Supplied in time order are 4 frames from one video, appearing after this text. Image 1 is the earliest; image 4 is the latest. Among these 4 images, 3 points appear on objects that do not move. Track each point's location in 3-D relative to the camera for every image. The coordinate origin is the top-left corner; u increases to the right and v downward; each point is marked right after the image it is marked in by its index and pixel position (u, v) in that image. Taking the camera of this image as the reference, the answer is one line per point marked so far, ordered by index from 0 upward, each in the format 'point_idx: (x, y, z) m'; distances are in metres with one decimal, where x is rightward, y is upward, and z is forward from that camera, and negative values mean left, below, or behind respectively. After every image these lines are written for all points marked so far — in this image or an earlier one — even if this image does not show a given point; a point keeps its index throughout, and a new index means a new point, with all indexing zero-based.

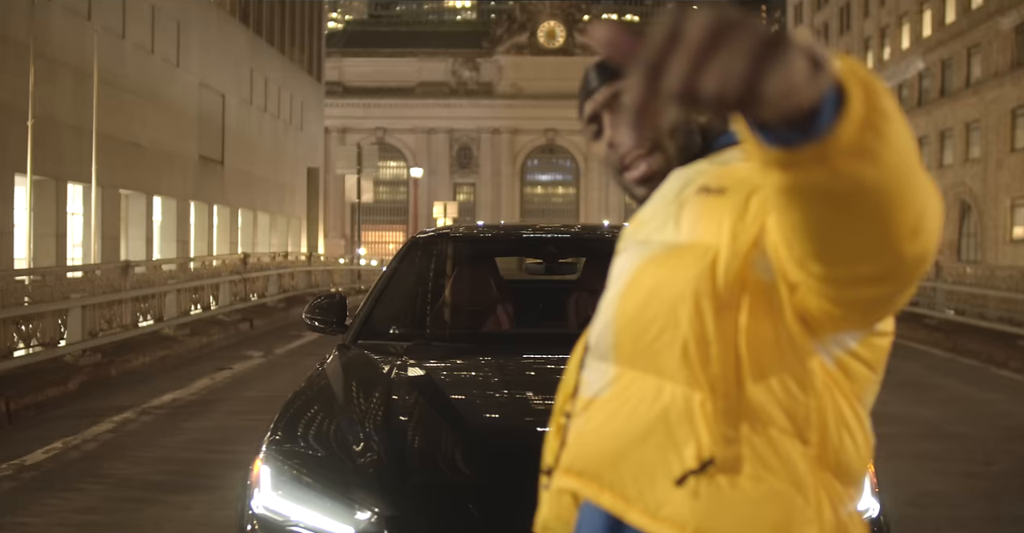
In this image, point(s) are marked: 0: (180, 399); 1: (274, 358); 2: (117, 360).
0: (-3.5, -1.4, +11.1) m
1: (-3.4, -1.3, +14.8) m
2: (-4.7, -1.1, +12.6) m
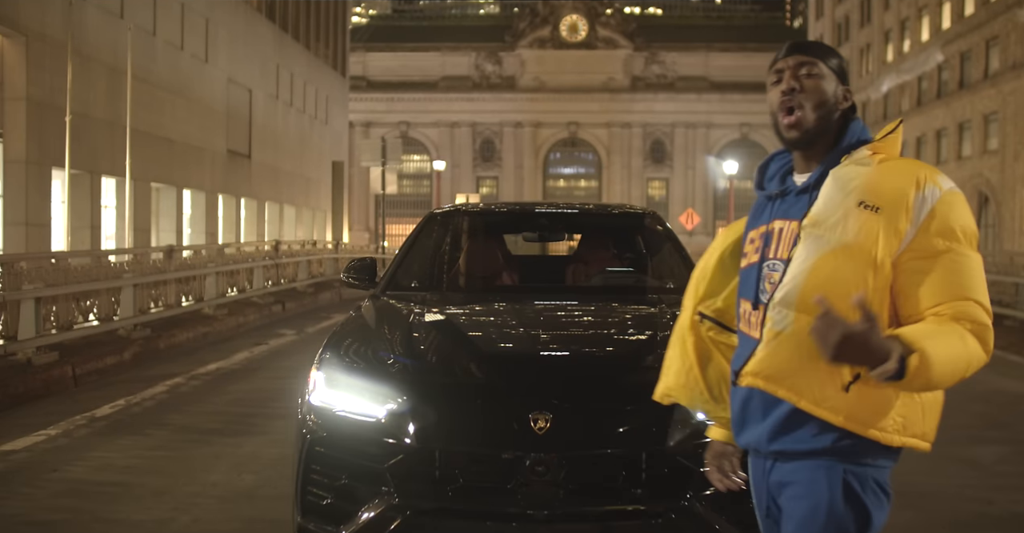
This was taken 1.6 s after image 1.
0: (-3.4, -1.2, +12.3) m
1: (-3.2, -1.1, +16.0) m
2: (-4.6, -0.9, +13.8) m
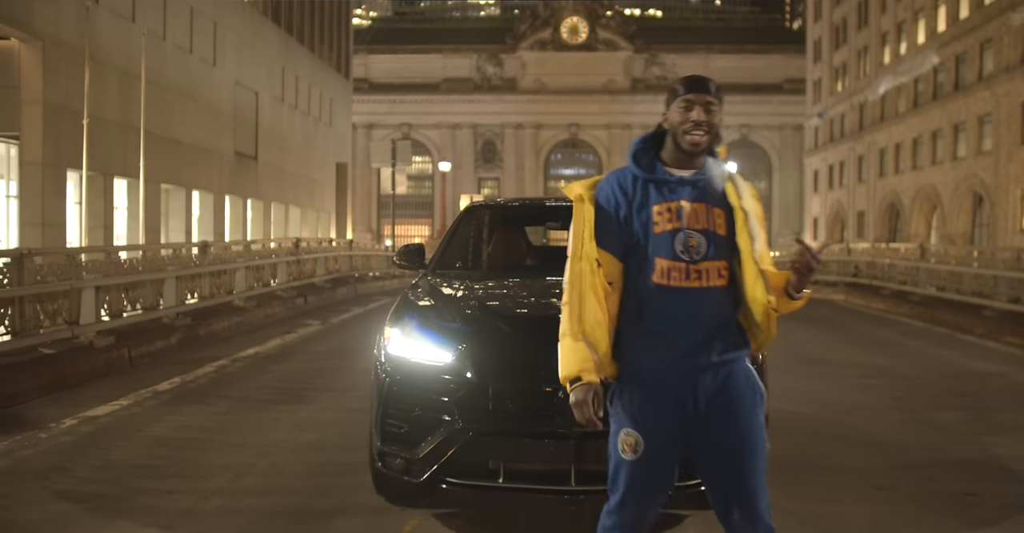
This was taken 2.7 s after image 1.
0: (-3.2, -1.1, +13.4) m
1: (-3.0, -1.0, +17.1) m
2: (-4.4, -0.8, +14.9) m
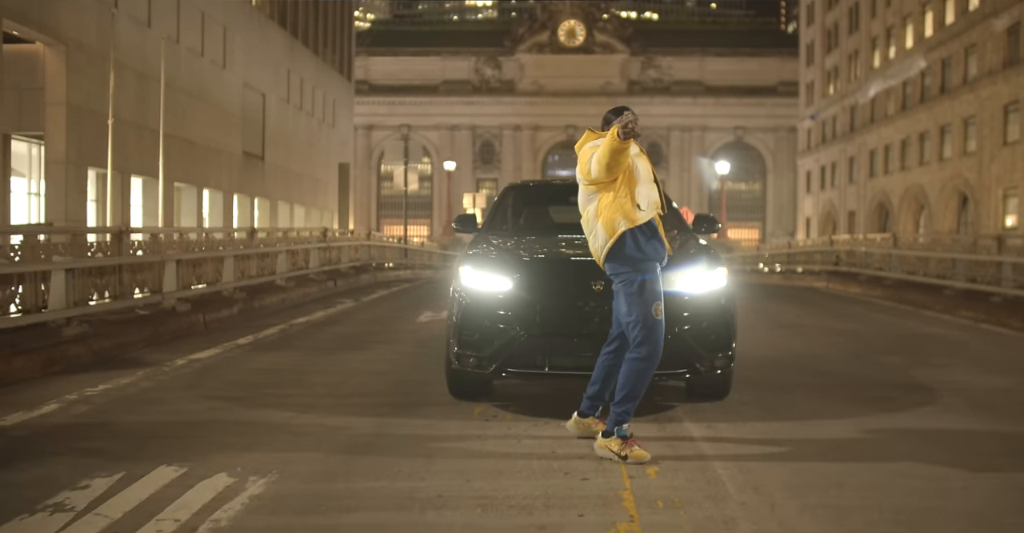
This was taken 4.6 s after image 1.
0: (-3.0, -0.8, +15.5) m
1: (-2.7, -0.7, +19.2) m
2: (-4.1, -0.5, +17.0) m
